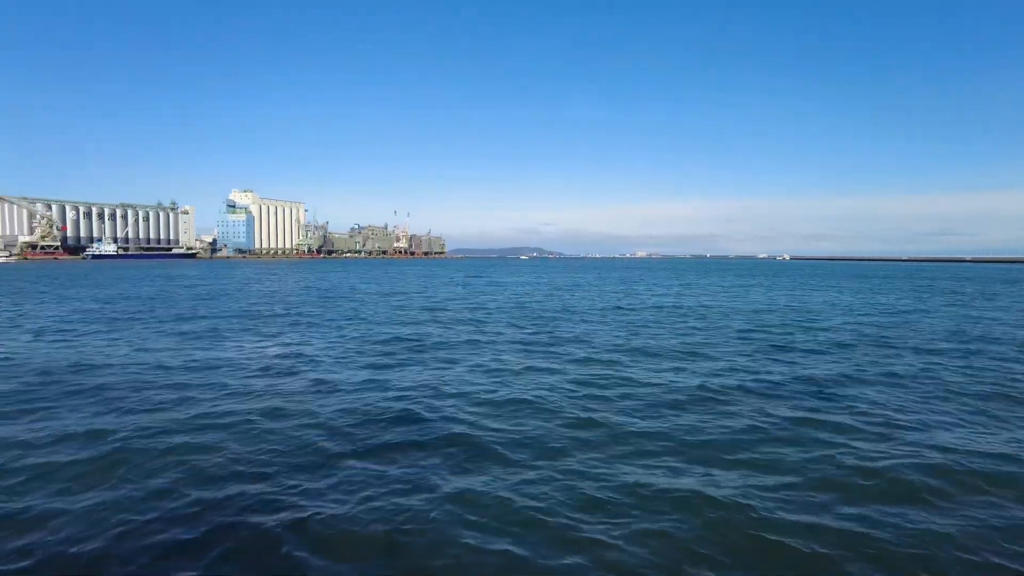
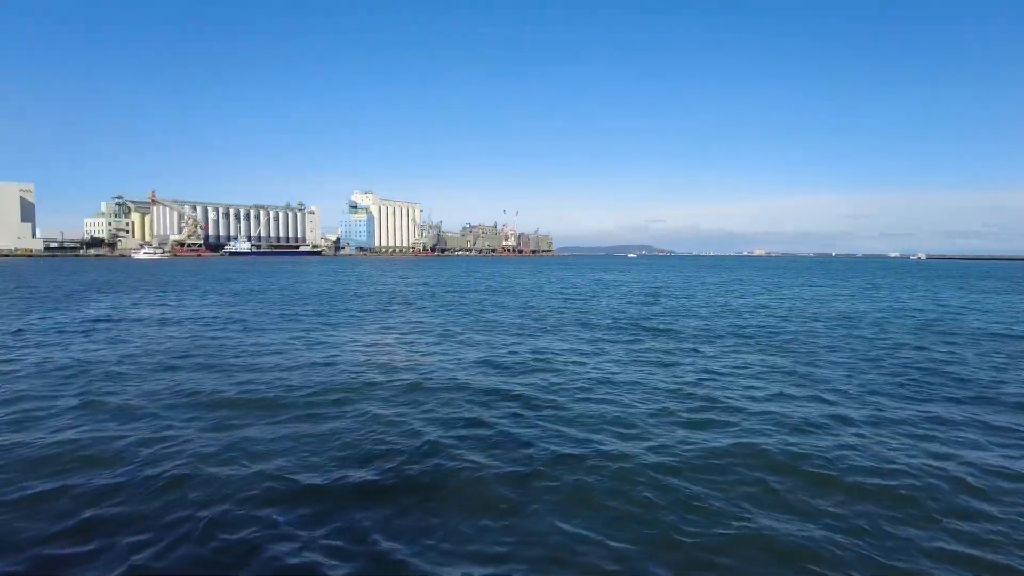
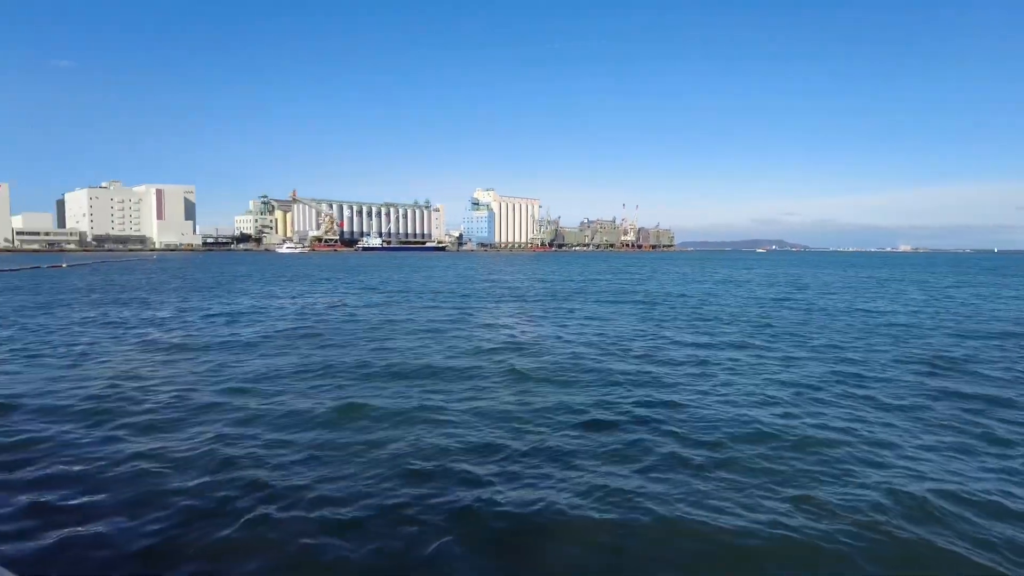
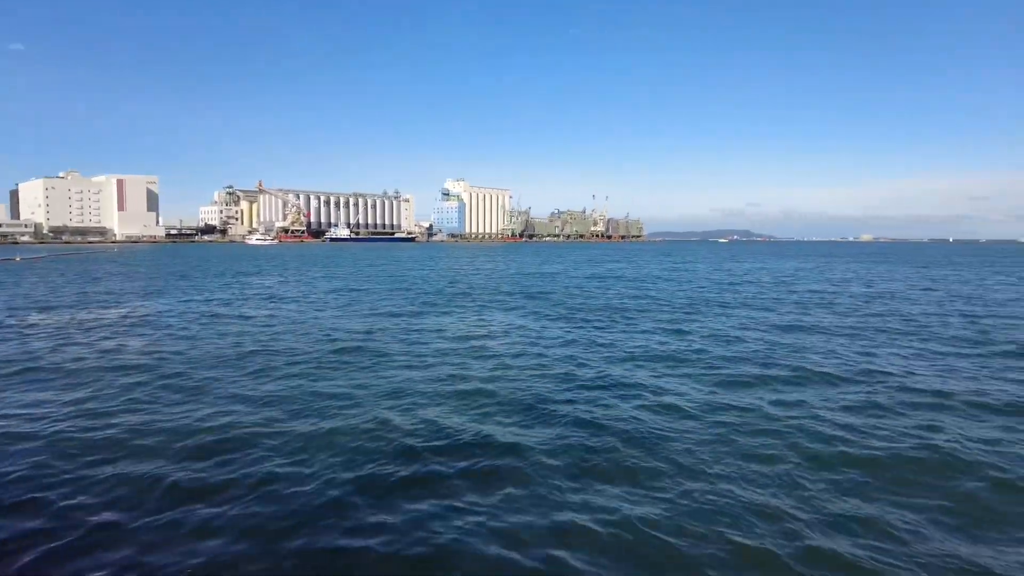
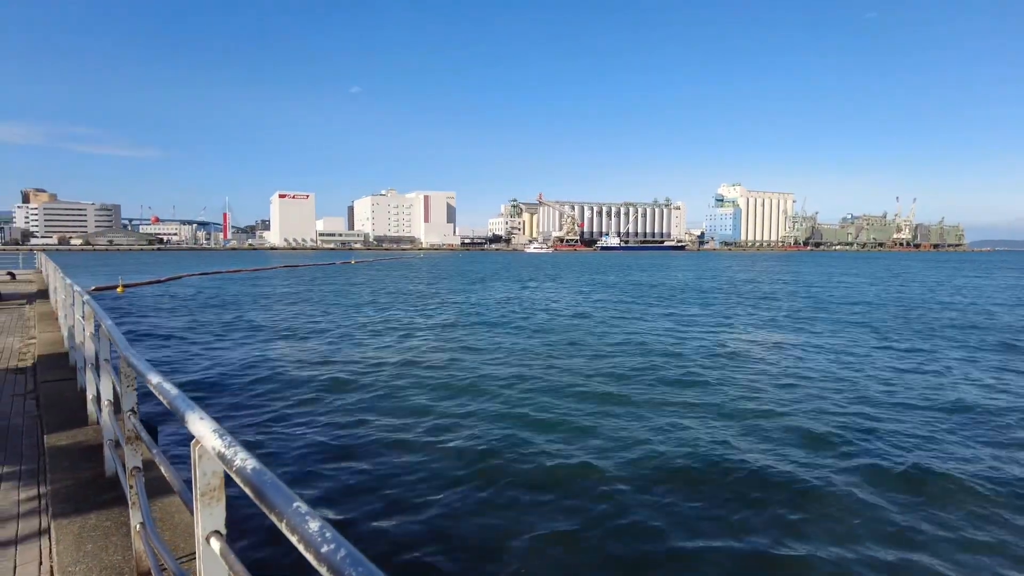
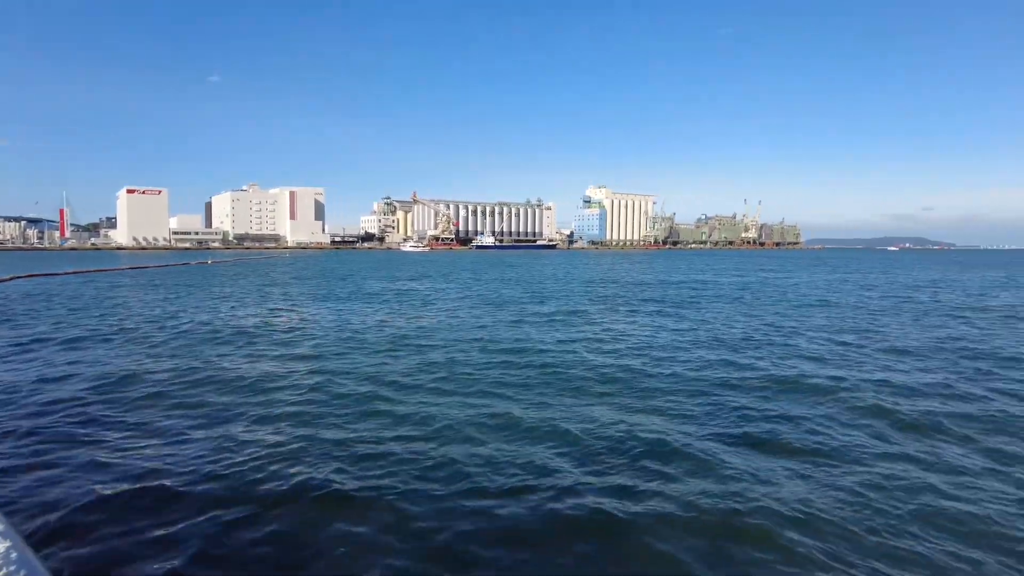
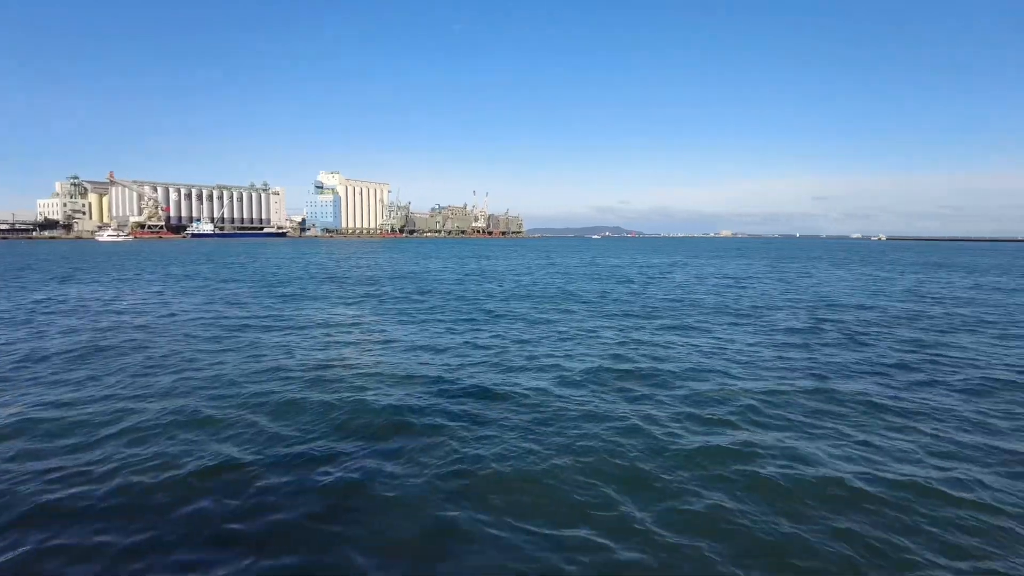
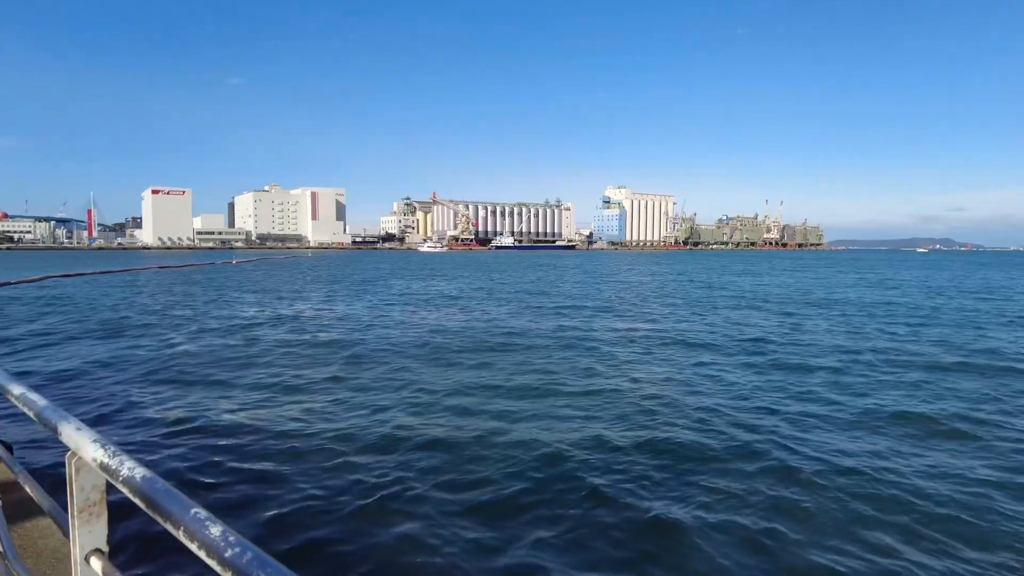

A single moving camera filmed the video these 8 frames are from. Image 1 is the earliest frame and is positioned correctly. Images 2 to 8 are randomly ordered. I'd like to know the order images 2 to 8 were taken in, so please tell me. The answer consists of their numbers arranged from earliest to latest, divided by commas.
2, 3, 8, 5, 6, 4, 7
